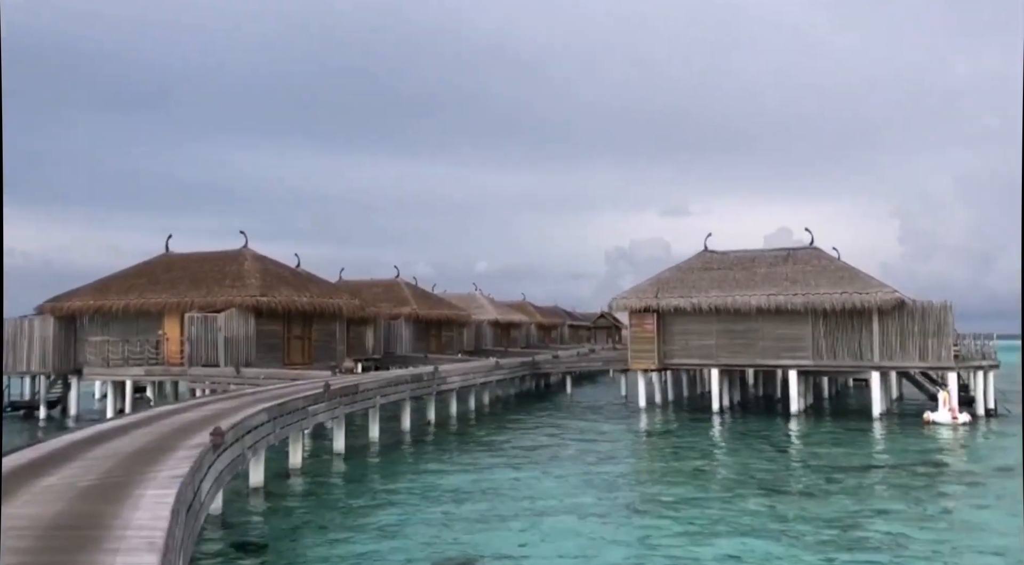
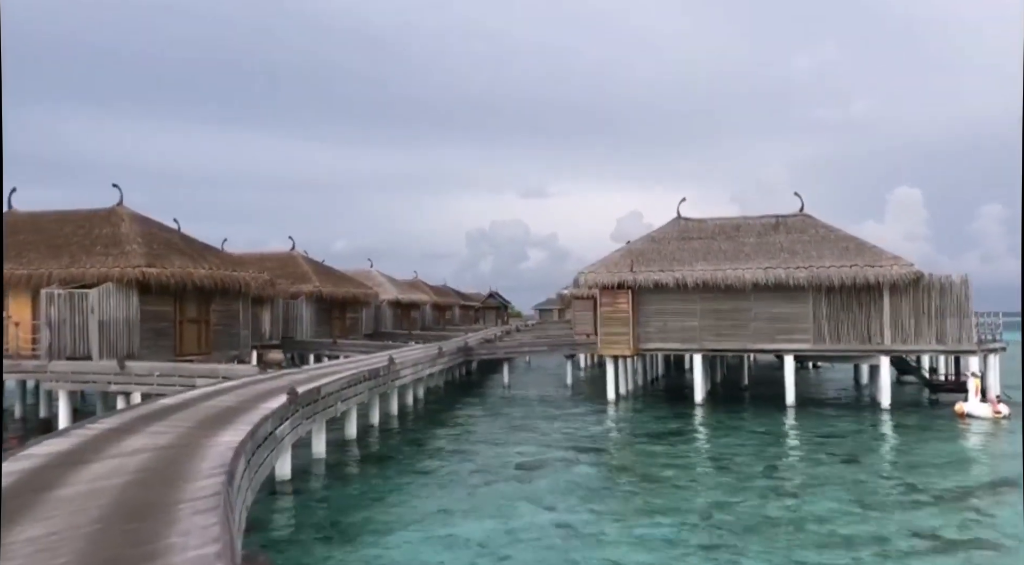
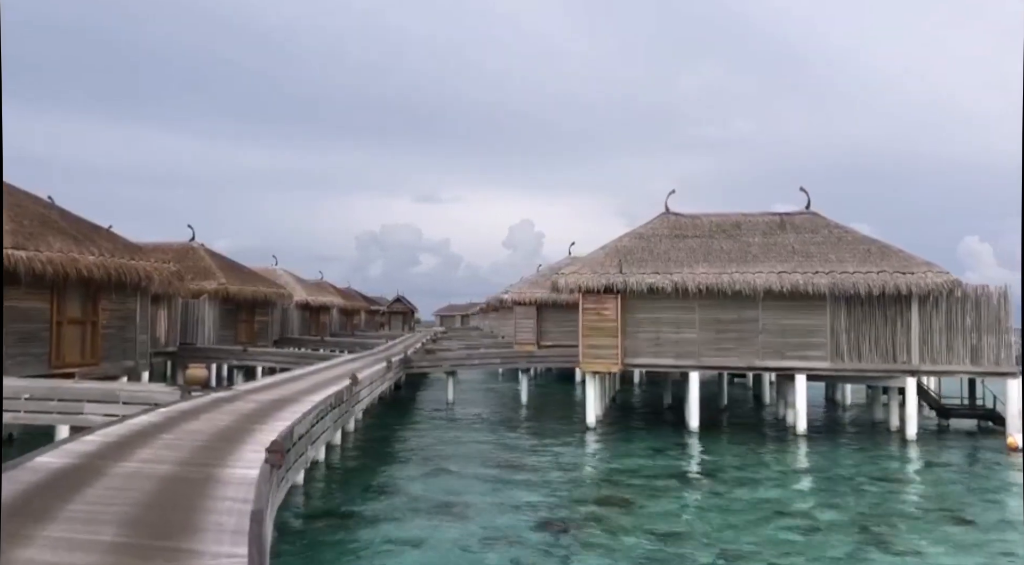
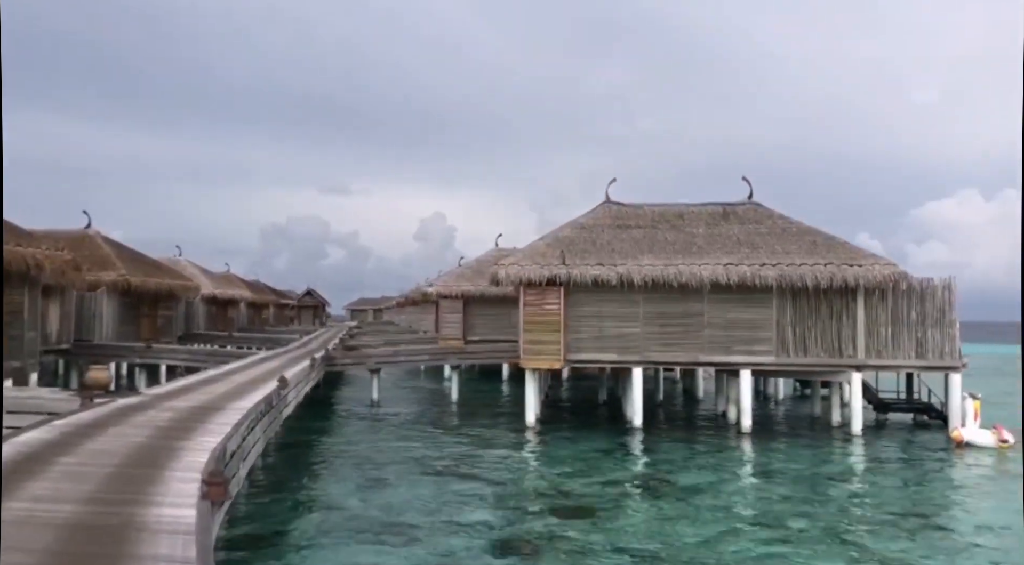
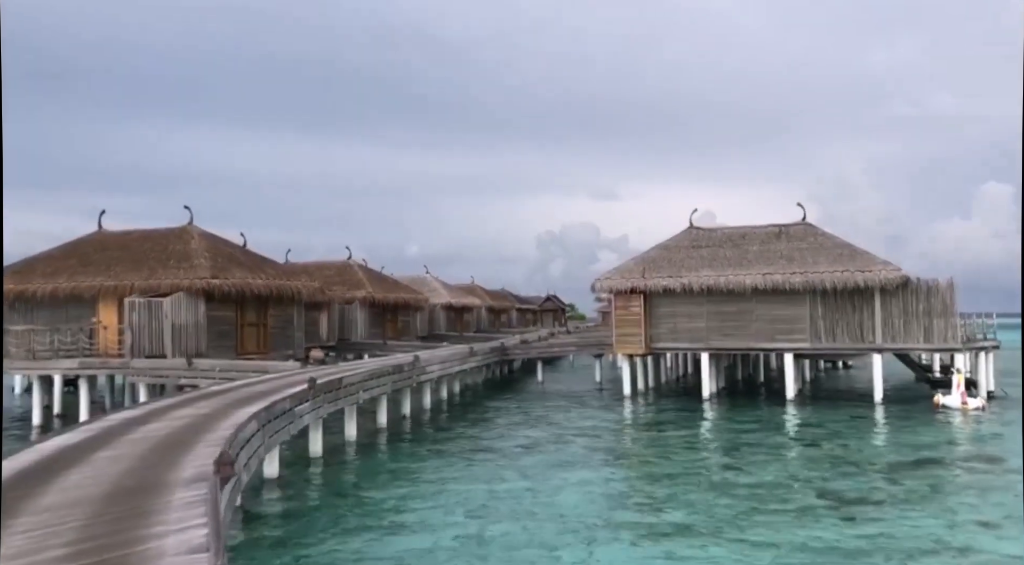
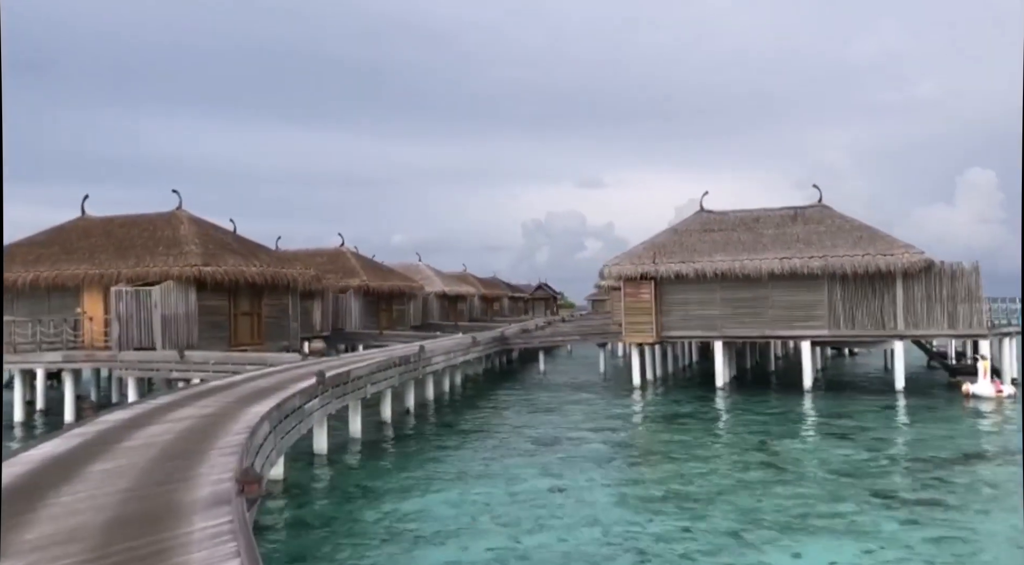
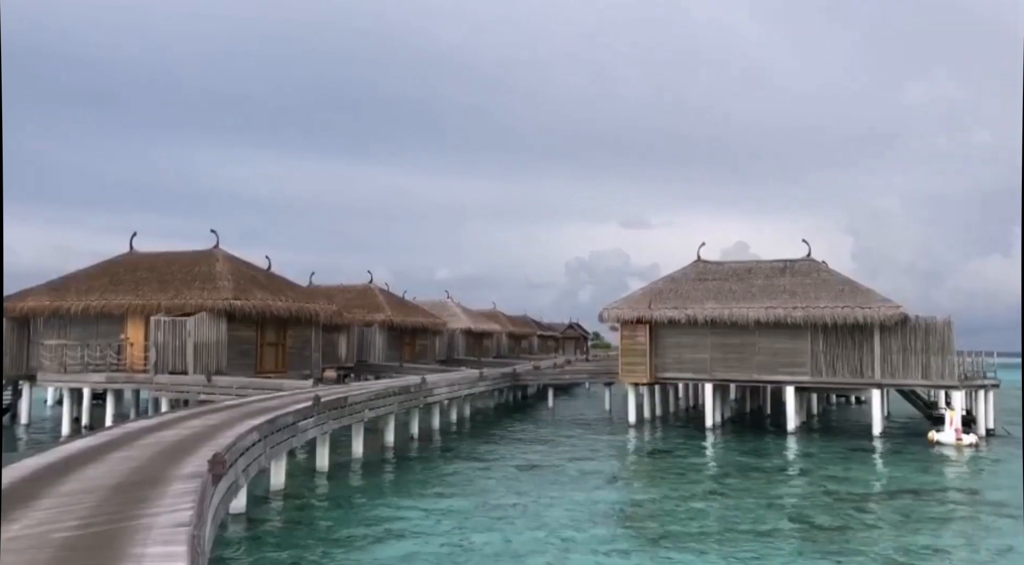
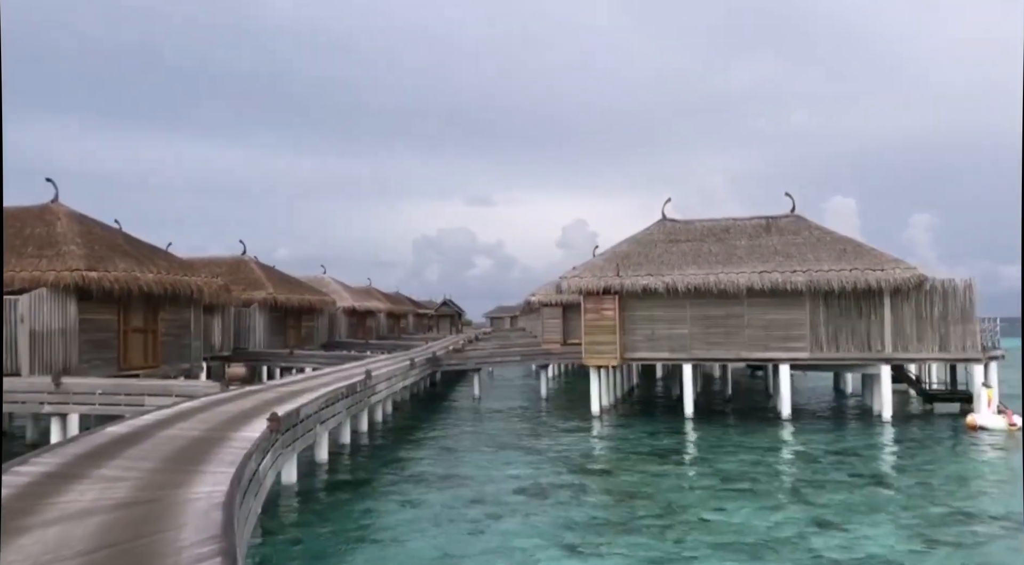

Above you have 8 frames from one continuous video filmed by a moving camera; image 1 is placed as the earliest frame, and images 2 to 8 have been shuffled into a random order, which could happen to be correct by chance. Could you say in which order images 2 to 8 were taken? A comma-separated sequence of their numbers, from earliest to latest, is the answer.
7, 5, 6, 2, 8, 3, 4
